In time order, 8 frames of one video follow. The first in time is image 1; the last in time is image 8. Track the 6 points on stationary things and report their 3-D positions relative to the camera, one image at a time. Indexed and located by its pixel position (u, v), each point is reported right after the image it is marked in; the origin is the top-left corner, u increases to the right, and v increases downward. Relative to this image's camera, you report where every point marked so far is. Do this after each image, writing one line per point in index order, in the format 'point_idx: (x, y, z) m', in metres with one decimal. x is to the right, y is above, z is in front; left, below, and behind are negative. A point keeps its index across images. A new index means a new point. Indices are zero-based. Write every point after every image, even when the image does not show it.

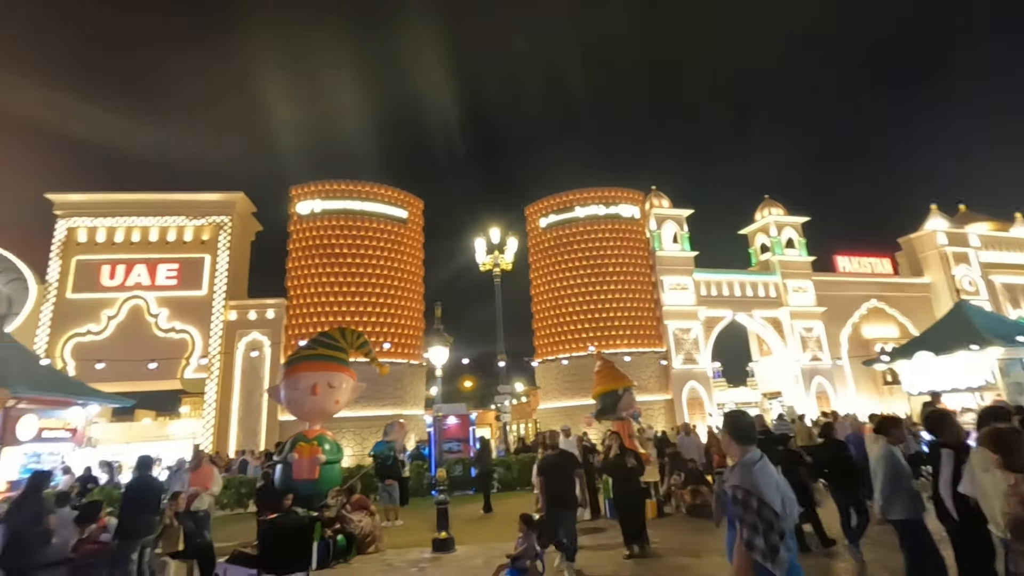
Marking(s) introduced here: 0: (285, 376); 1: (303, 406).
0: (-2.8, -1.1, +6.5) m
1: (-2.5, -1.4, +6.4) m
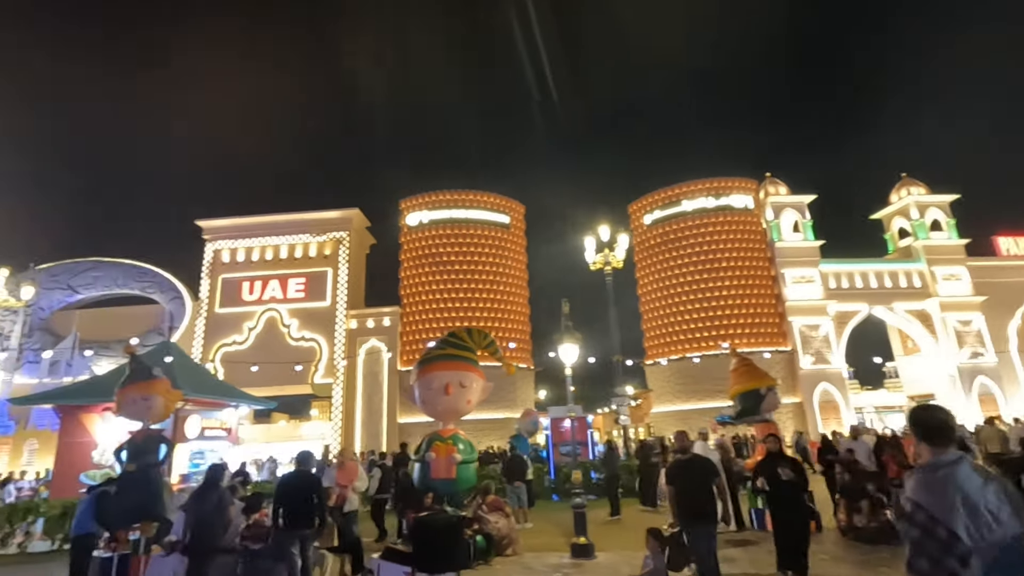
0: (-1.2, -1.1, +6.6) m
1: (-0.9, -1.4, +6.5) m
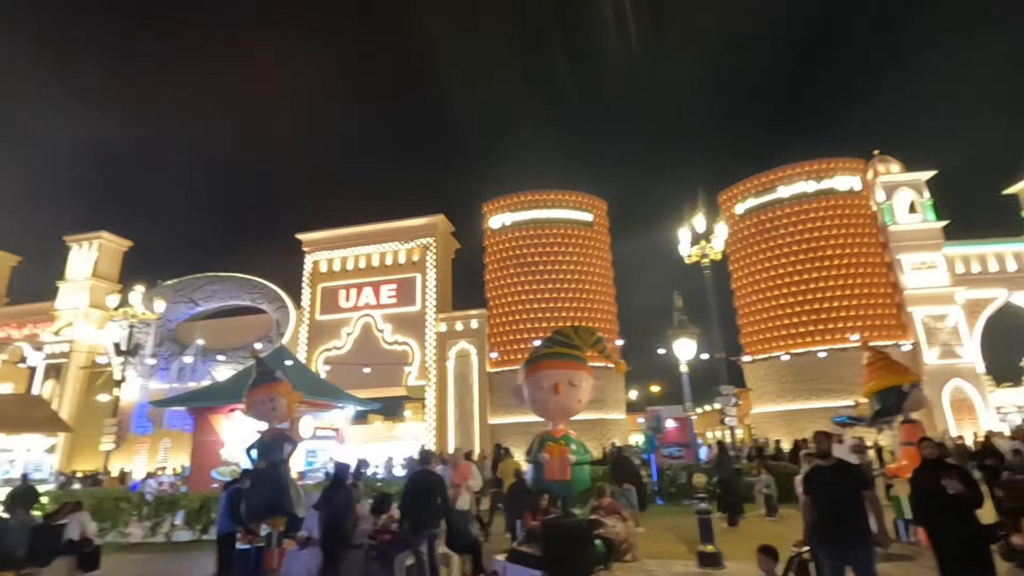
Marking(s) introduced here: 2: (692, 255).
0: (+0.2, -1.1, +6.5) m
1: (+0.4, -1.4, +6.4) m
2: (+4.6, +0.8, +13.8) m
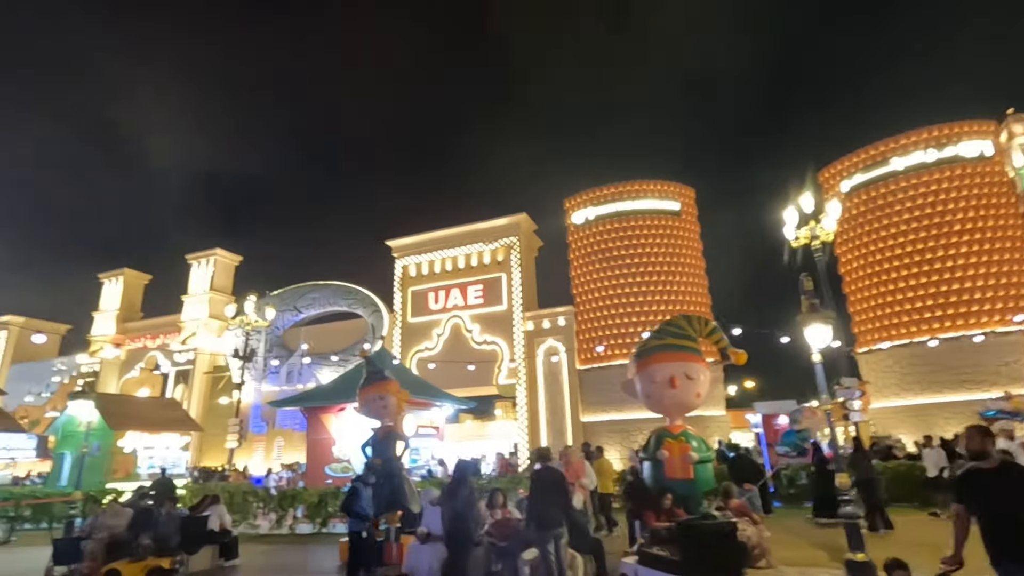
0: (+1.5, -0.9, +6.2) m
1: (+1.7, -1.3, +6.0) m
2: (+6.9, +1.2, +12.7) m
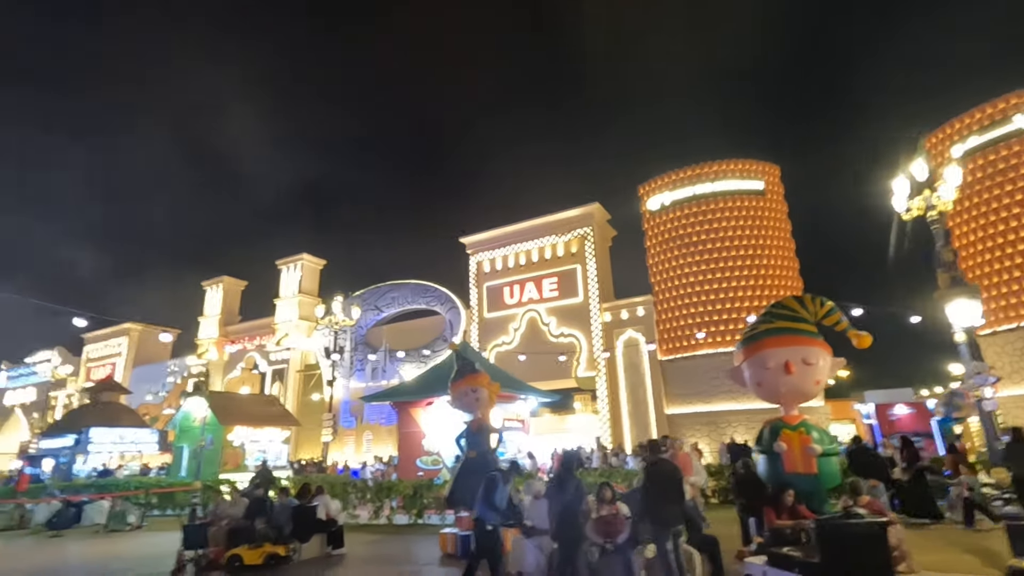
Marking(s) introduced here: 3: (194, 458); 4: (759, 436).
0: (+2.5, -0.7, +5.8) m
1: (+2.8, -1.0, +5.6) m
2: (+8.6, +1.7, +11.5) m
3: (-9.7, -5.2, +16.3) m
4: (+2.6, -1.5, +5.5) m
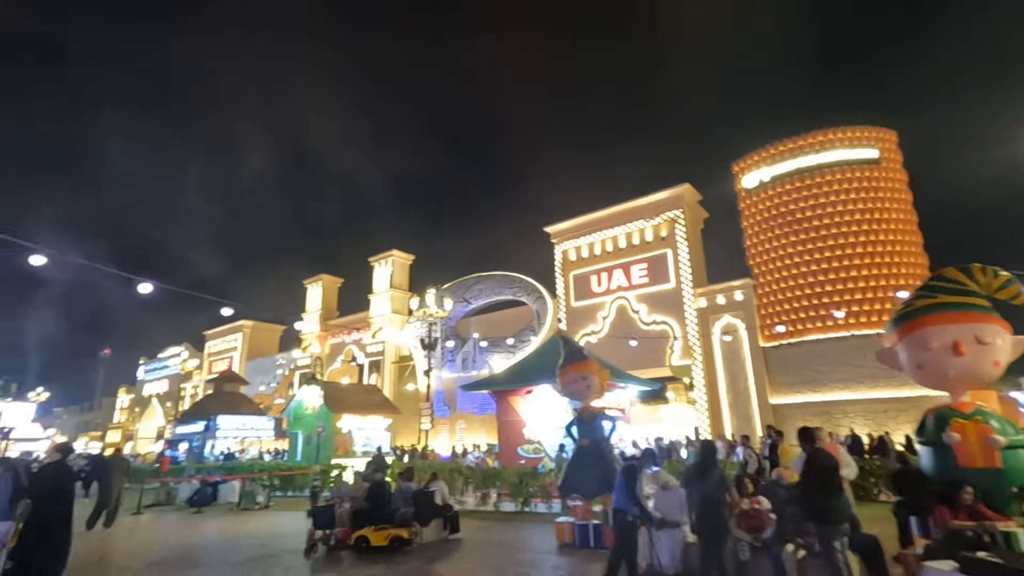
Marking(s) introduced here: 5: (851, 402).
0: (+3.7, -0.5, +5.1) m
1: (+3.9, -0.8, +4.9) m
2: (+10.5, +2.3, +9.9) m
3: (-6.6, -5.1, +17.4) m
4: (+3.8, -1.3, +4.9) m
5: (+12.5, -4.2, +19.7) m
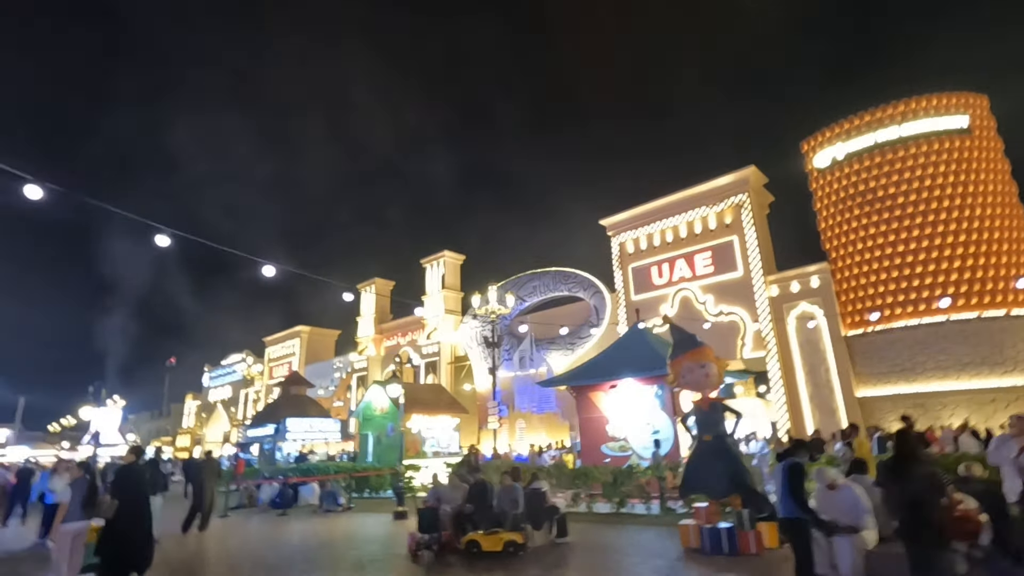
0: (+4.9, -0.1, +4.3) m
1: (+5.1, -0.4, +4.0) m
2: (+11.9, +2.9, +8.5) m
3: (-4.3, -5.1, +17.3) m
4: (+4.9, -0.9, +4.1) m
5: (+14.9, -3.5, +18.1) m
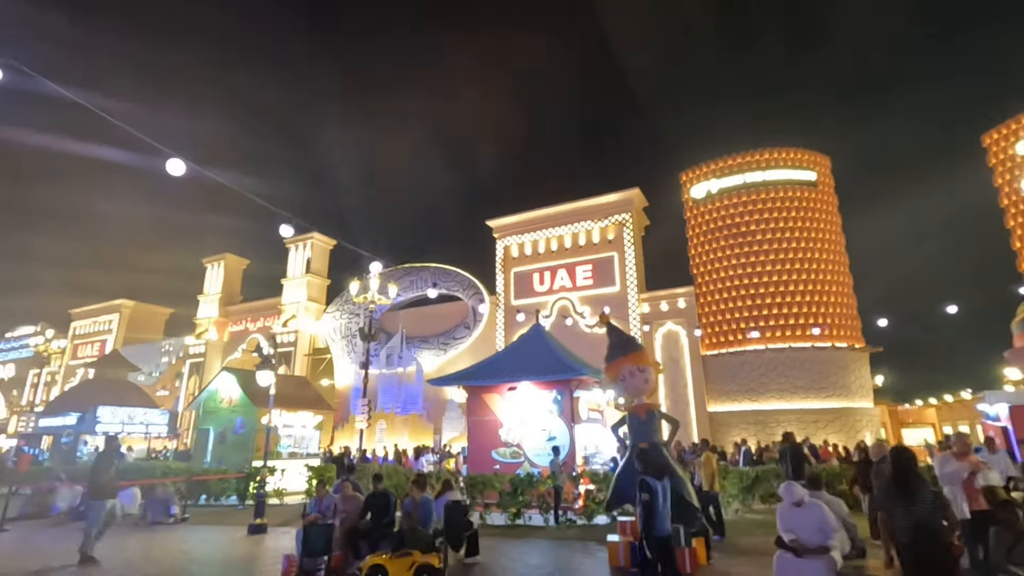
0: (+4.6, -0.4, +4.6) m
1: (+4.8, -0.7, +4.4) m
2: (+10.7, +1.9, +10.5) m
3: (-8.0, -4.3, +14.7) m
4: (+4.6, -1.2, +4.4) m
5: (+10.4, -4.7, +20.4) m
